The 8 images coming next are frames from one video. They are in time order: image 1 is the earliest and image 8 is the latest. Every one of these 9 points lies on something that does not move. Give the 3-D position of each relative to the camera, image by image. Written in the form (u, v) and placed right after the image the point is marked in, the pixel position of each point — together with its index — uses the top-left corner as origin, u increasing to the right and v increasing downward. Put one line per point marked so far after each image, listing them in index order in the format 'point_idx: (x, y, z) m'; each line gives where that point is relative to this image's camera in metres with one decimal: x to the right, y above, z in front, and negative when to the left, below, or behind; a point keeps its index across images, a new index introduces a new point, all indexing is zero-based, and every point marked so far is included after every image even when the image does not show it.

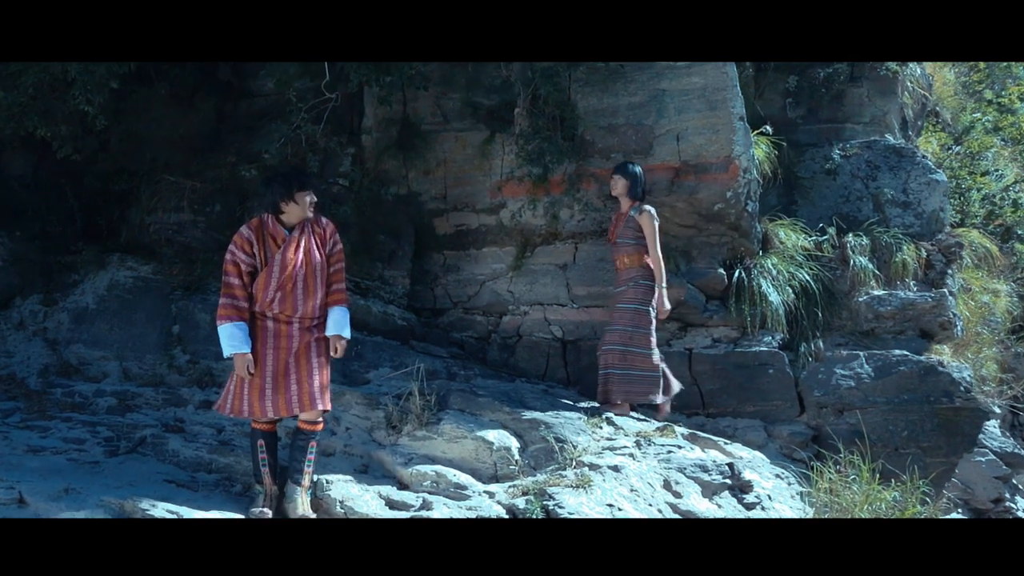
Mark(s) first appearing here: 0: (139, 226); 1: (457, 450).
0: (-3.7, +0.6, +6.1) m
1: (-0.4, -1.2, +4.5) m
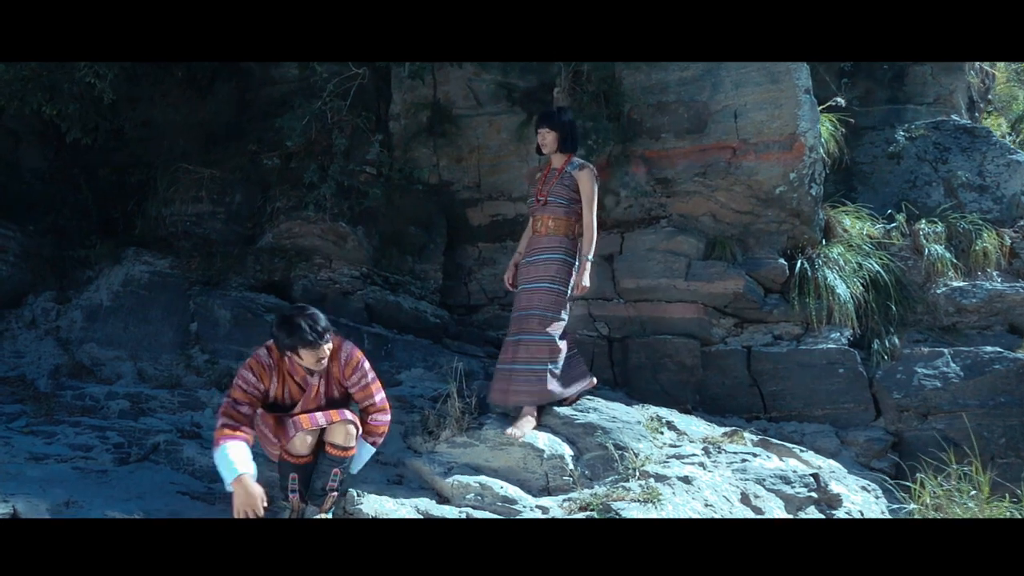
0: (-3.3, +0.6, +5.8) m
1: (-0.1, -1.1, +4.0) m
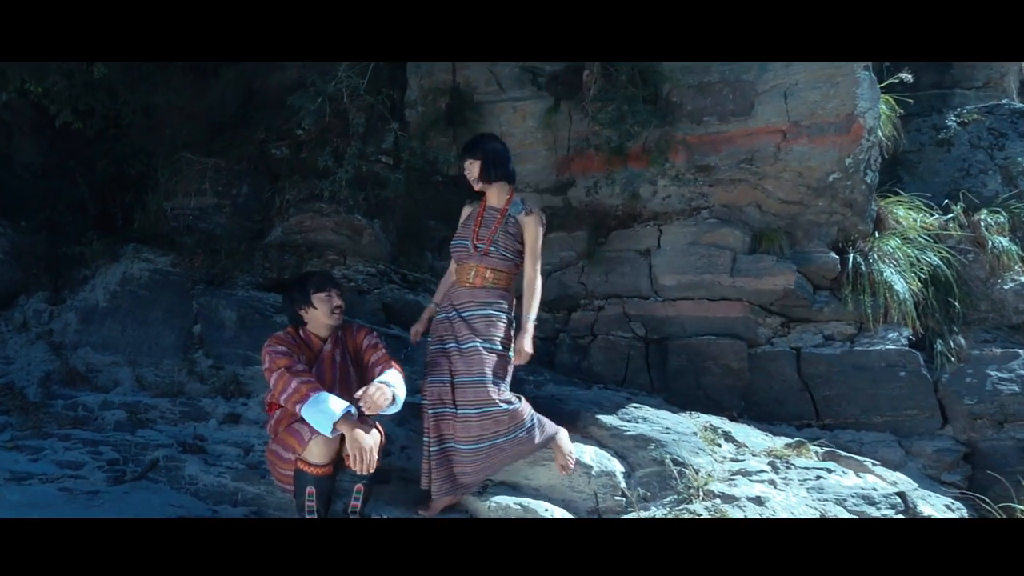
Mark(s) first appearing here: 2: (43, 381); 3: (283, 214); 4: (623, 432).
0: (-3.1, +0.7, +5.3) m
1: (+0.2, -1.1, +3.5) m
2: (-3.6, -0.7, +4.7) m
3: (-2.0, +0.6, +5.3) m
4: (+0.7, -0.8, +3.7) m
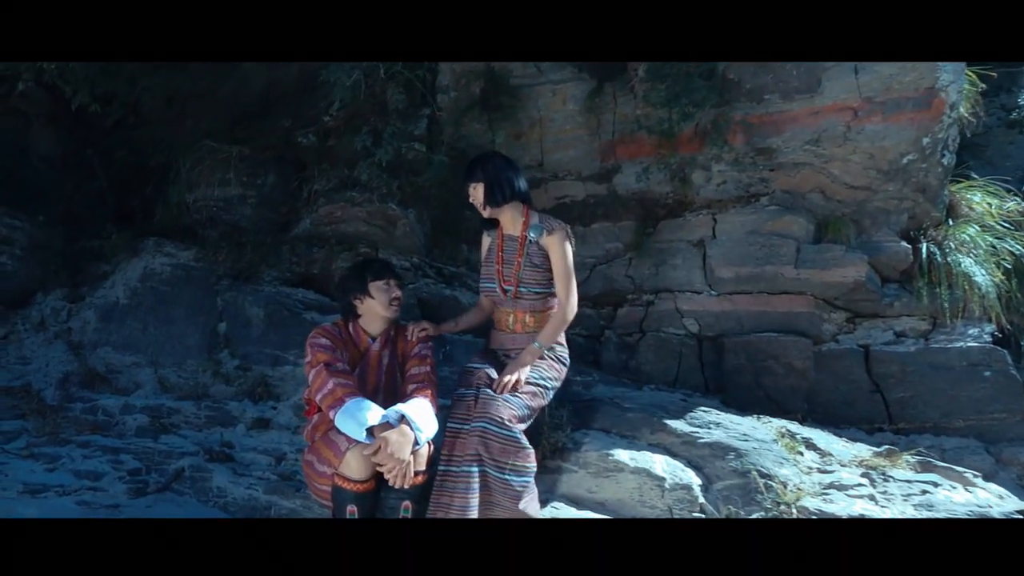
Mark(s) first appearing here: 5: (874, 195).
0: (-2.7, +0.7, +5.1) m
1: (+0.5, -1.0, +3.1) m
2: (-3.2, -0.7, +4.5) m
3: (-1.6, +0.7, +5.0) m
4: (+1.0, -0.8, +3.3) m
5: (+2.9, +0.7, +4.9) m
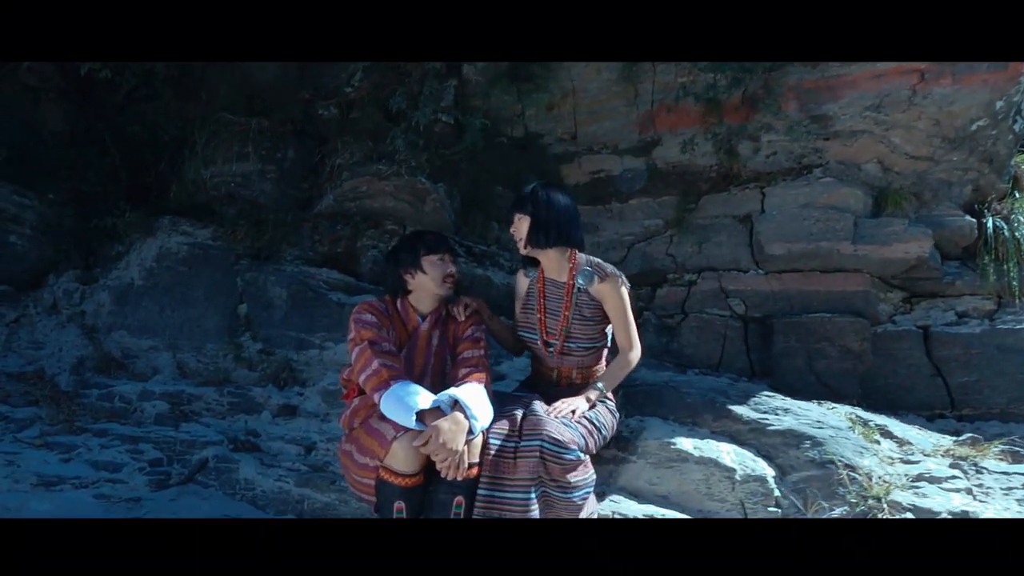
0: (-2.5, +0.8, +4.8) m
1: (+0.7, -0.9, +2.9) m
2: (-3.0, -0.5, +4.2) m
3: (-1.3, +0.8, +4.7) m
4: (+1.2, -0.7, +3.0) m
5: (+3.1, +0.9, +4.6) m
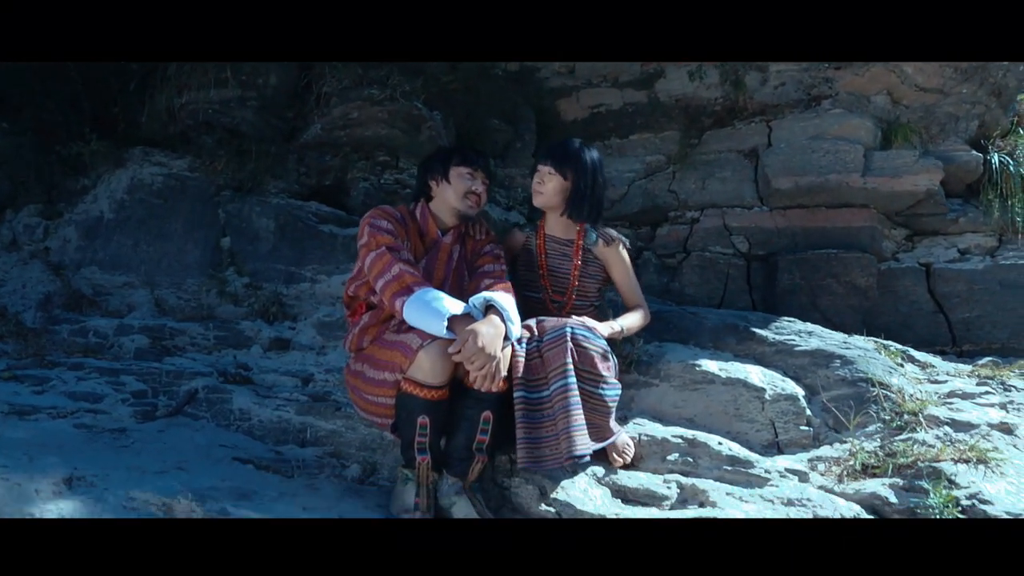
0: (-2.5, +1.3, +4.4) m
1: (+0.8, -0.5, +2.7) m
2: (-3.0, -0.1, +3.9) m
3: (-1.4, +1.3, +4.4) m
4: (+1.3, -0.3, +2.9) m
5: (+3.1, +1.4, +4.5) m
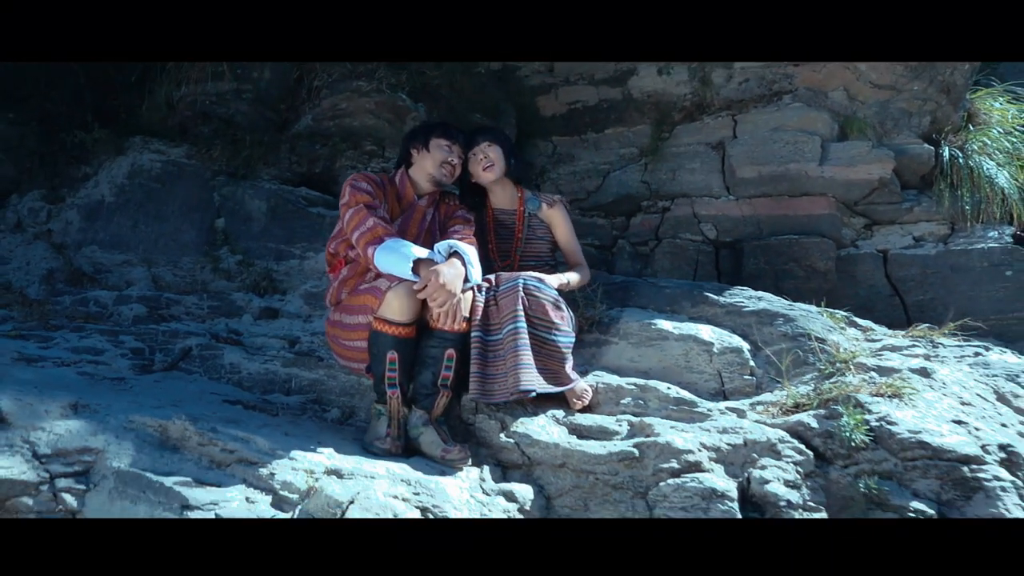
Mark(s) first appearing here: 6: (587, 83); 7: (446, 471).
0: (-2.6, +1.4, +4.7) m
1: (+0.7, -0.3, +3.0) m
2: (-3.1, 0.0, +4.1) m
3: (-1.5, +1.4, +4.7) m
4: (+1.1, -0.1, +3.1) m
5: (+3.0, +1.5, +4.8) m
6: (+0.6, +1.7, +5.1) m
7: (-0.3, -0.7, +2.6) m
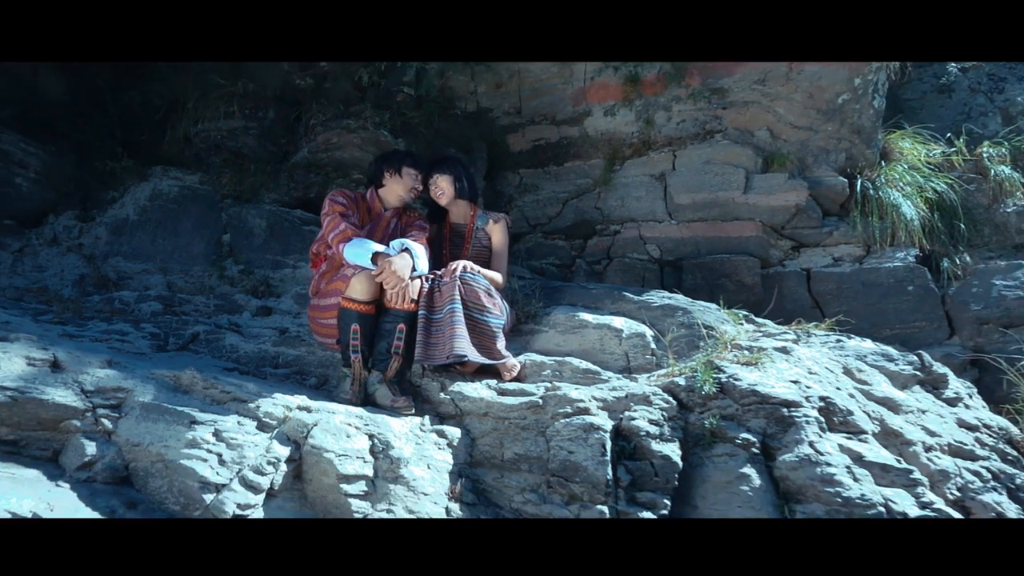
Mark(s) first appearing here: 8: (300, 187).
0: (-2.9, +1.4, +5.5) m
1: (+0.4, -0.3, +3.6) m
2: (-3.4, 0.0, +4.8) m
3: (-1.8, +1.3, +5.5) m
4: (+0.8, -0.1, +3.8) m
5: (+2.7, +1.4, +5.6) m
6: (+0.3, +1.6, +5.9) m
7: (-0.6, -0.7, +3.2) m
8: (-1.8, +0.9, +5.3) m
